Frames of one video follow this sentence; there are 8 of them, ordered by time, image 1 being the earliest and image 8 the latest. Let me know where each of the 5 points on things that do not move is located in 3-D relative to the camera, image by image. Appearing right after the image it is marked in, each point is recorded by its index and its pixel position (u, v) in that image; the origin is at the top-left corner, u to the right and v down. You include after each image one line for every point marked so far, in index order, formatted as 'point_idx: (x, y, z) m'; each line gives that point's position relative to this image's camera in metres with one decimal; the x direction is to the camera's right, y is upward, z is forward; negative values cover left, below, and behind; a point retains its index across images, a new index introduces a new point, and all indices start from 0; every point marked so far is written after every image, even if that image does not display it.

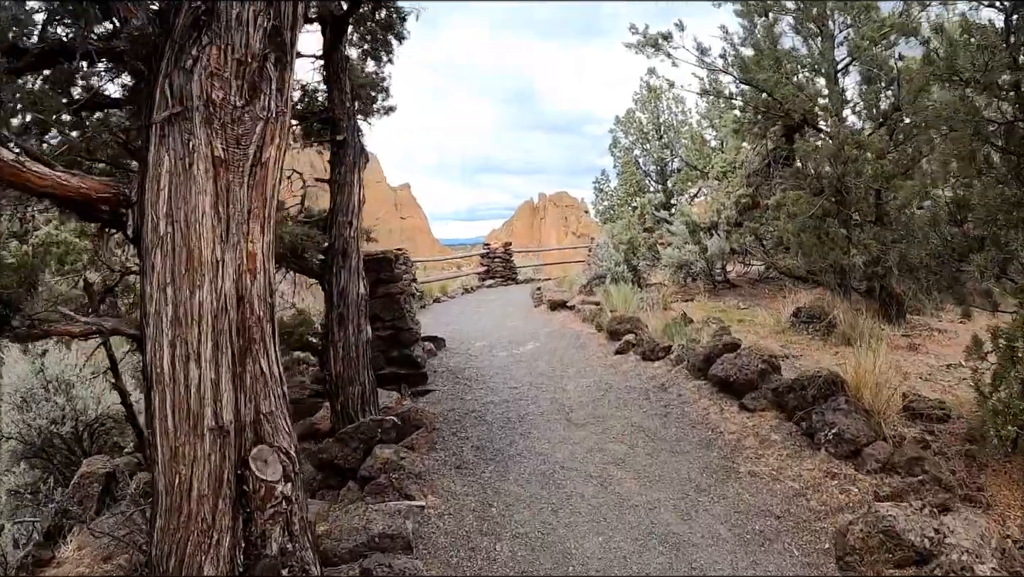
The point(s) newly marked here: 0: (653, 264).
0: (+1.2, +0.2, +9.5) m
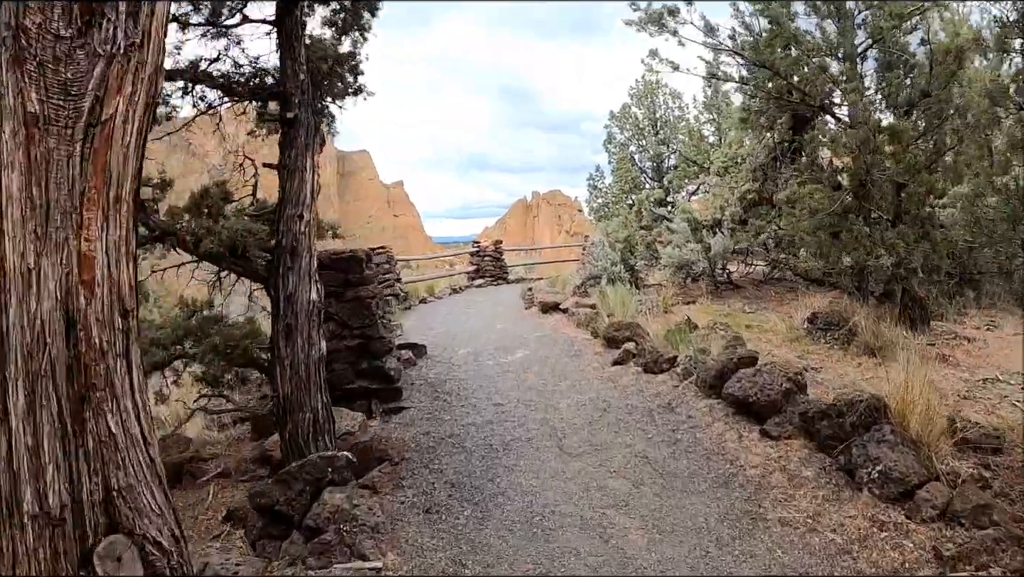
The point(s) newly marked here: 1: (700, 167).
0: (+1.1, +0.2, +8.9) m
1: (+1.7, +1.1, +10.0) m
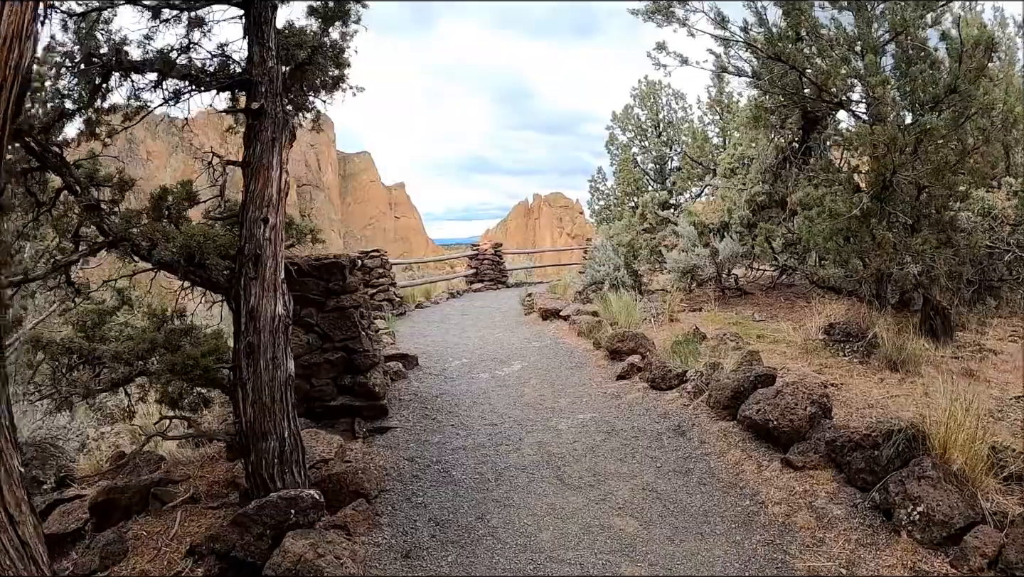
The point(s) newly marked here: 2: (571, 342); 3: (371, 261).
0: (+1.1, +0.2, +8.6) m
1: (+1.7, +1.0, +9.7) m
2: (+0.3, -0.3, +5.8) m
3: (-1.0, +0.2, +8.4) m
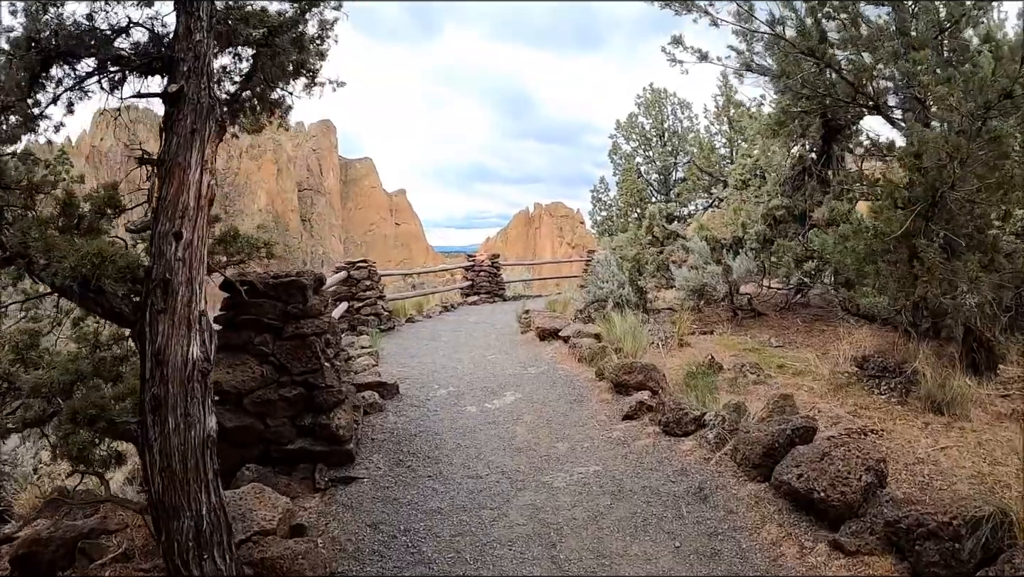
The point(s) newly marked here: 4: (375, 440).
0: (+1.1, 0.0, +8.0) m
1: (+1.6, +0.9, +9.1) m
2: (+0.3, -0.4, +5.2) m
3: (-1.1, +0.1, +7.8) m
4: (-0.5, -0.5, +3.8) m
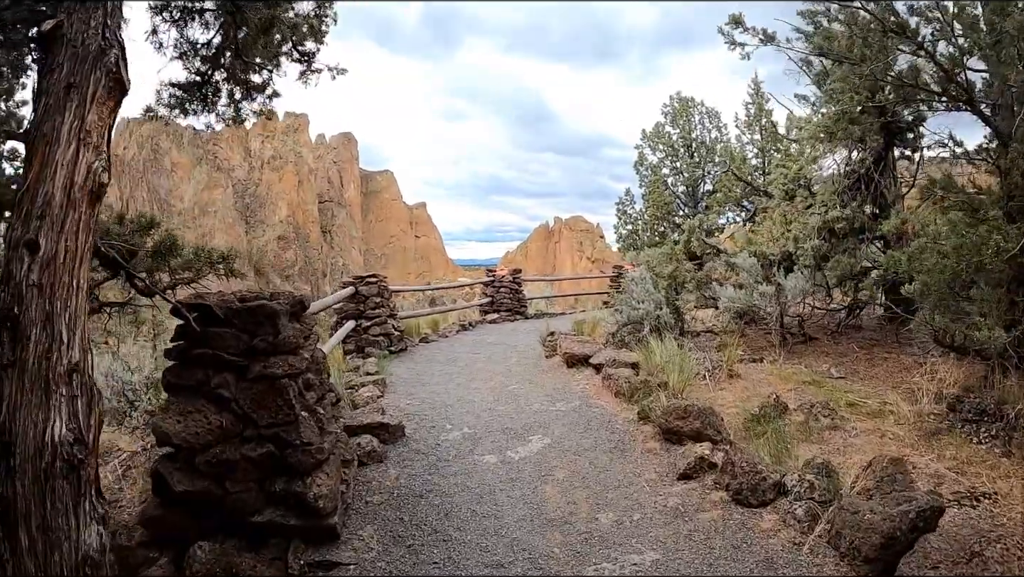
0: (+1.2, -0.1, +7.2) m
1: (+1.8, +0.7, +8.3) m
2: (+0.4, -0.5, +4.4) m
3: (-0.9, 0.0, +7.1) m
4: (-0.4, -0.6, +3.0) m
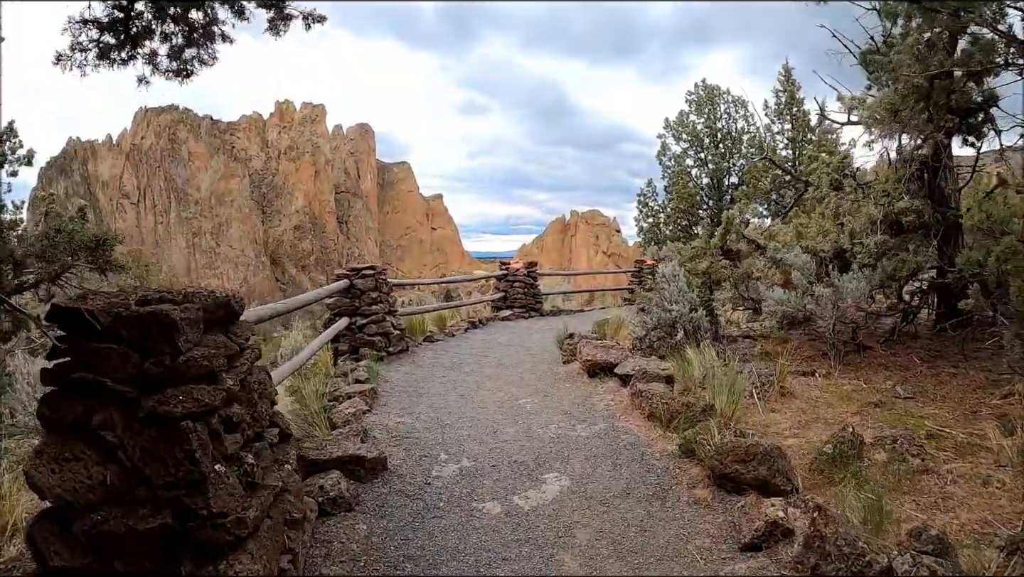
0: (+1.3, -0.1, +6.4) m
1: (+1.9, +0.7, +7.5) m
2: (+0.4, -0.5, +3.6) m
3: (-0.8, 0.0, +6.3) m
4: (-0.4, -0.6, +2.2) m
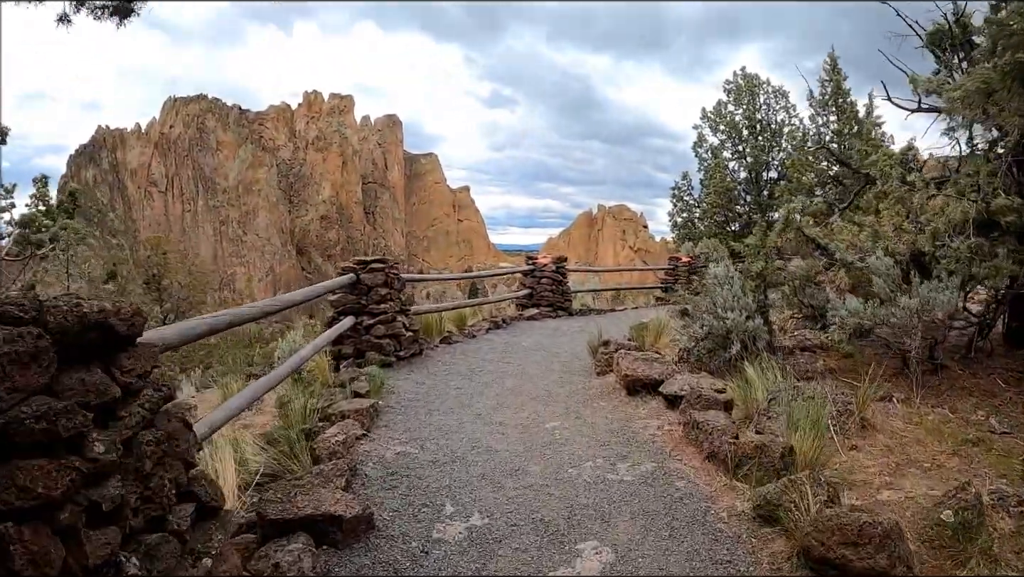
0: (+1.4, -0.1, +5.6) m
1: (+2.1, +0.7, +6.7) m
2: (+0.5, -0.5, +2.9) m
3: (-0.7, +0.1, +5.6) m
4: (-0.3, -0.6, +1.5) m
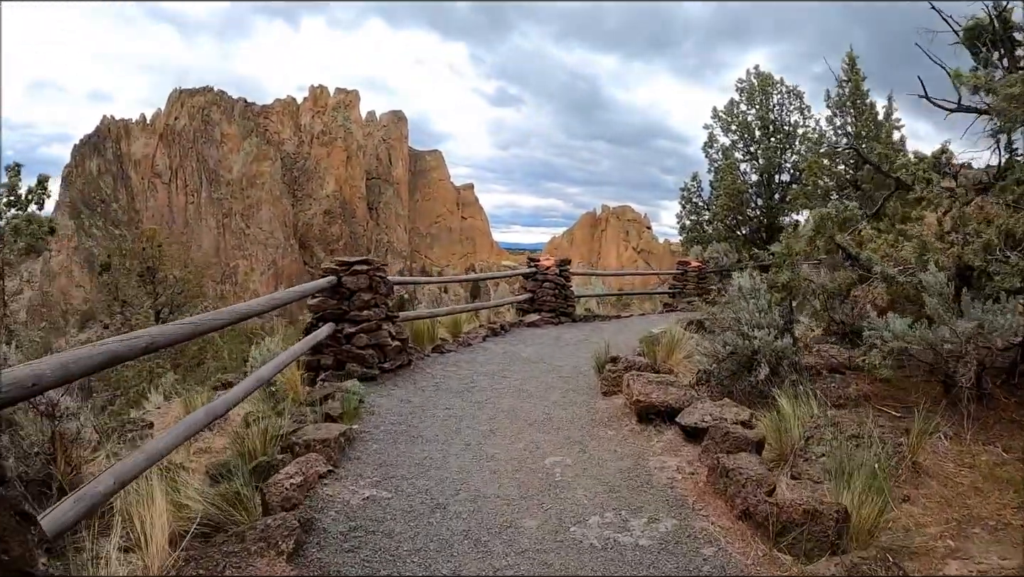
0: (+1.4, -0.2, +5.1) m
1: (+2.1, +0.6, +6.1) m
2: (+0.5, -0.5, +2.3) m
3: (-0.7, 0.0, +5.0) m
4: (-0.4, -0.6, +1.0) m
